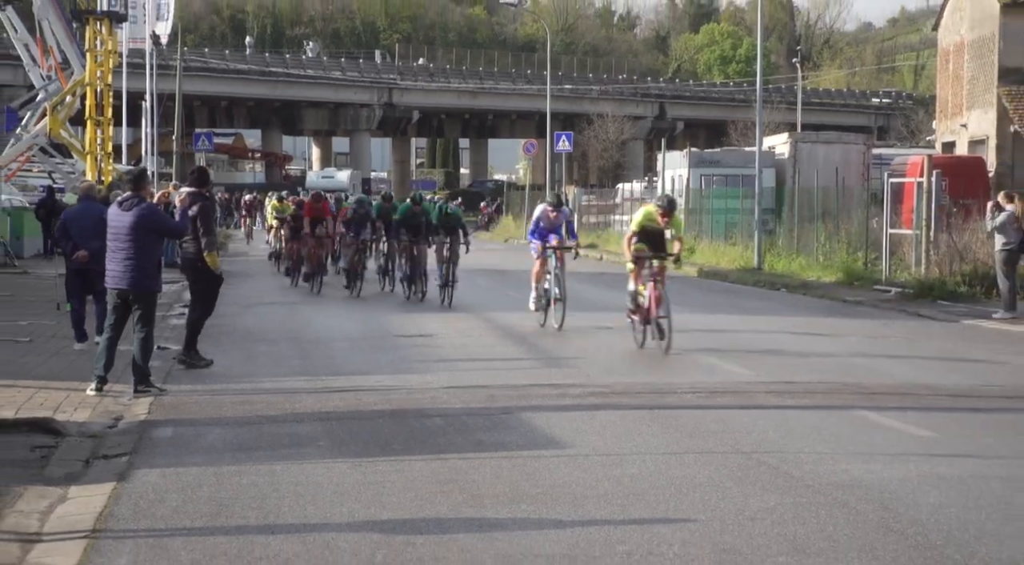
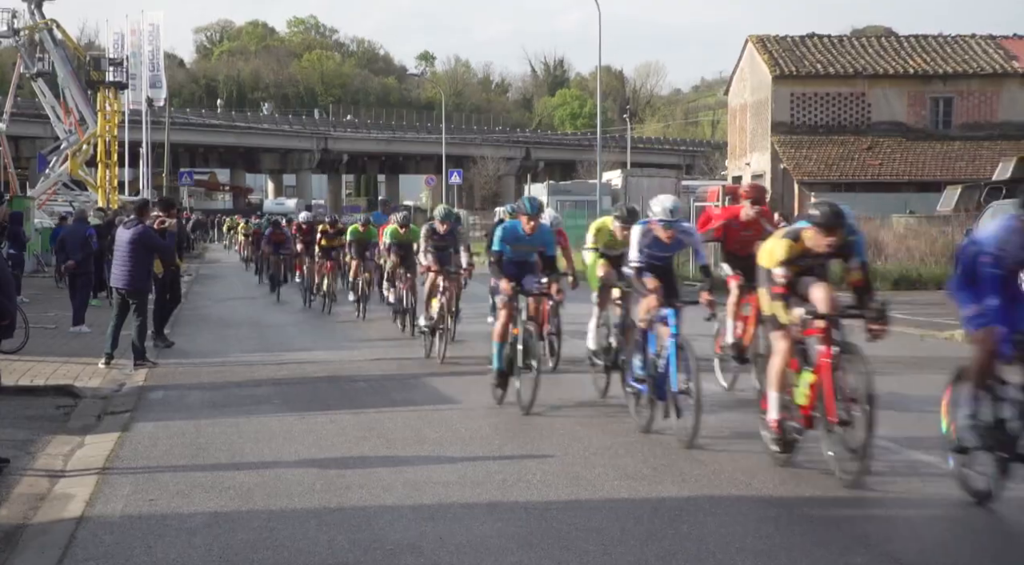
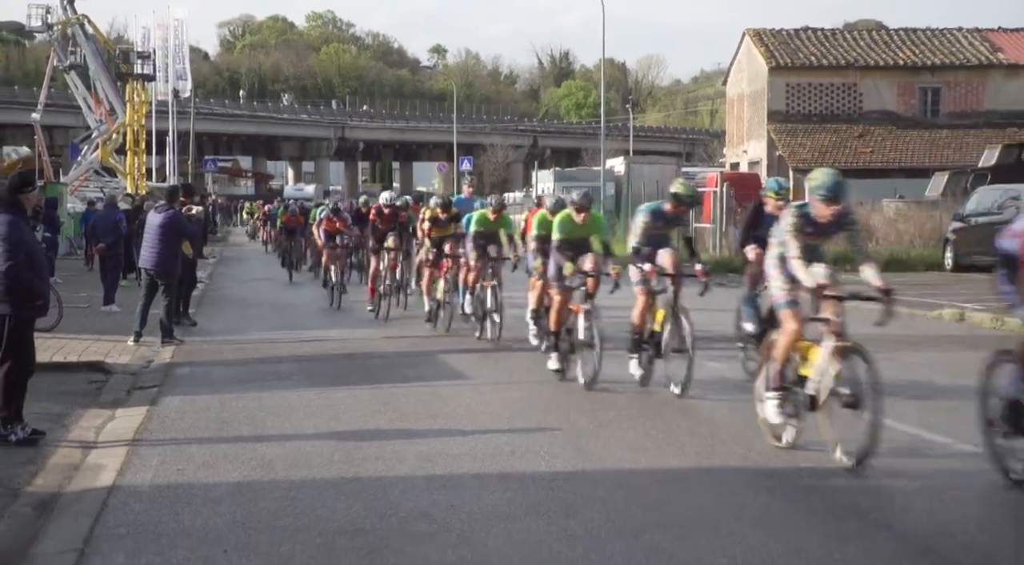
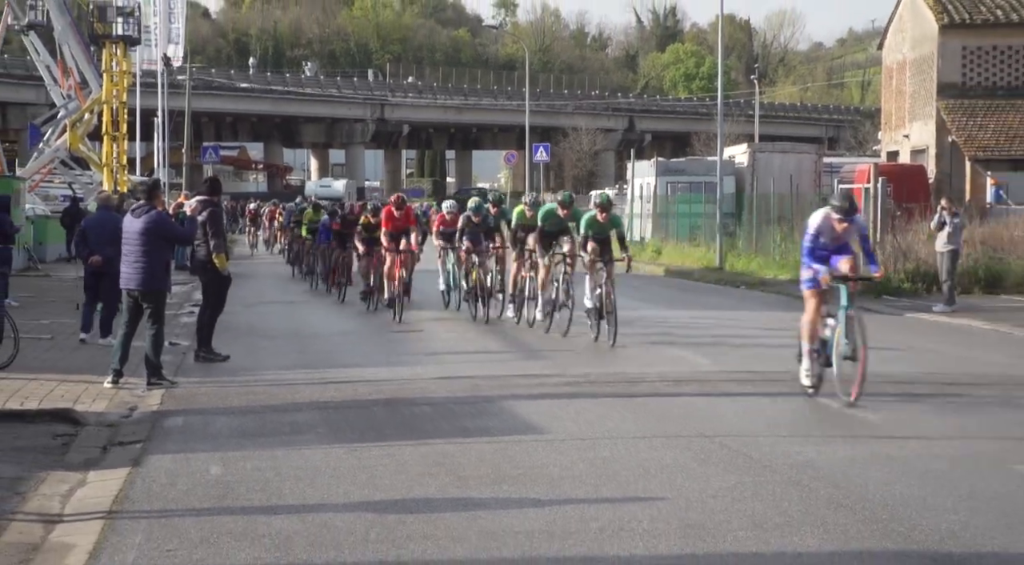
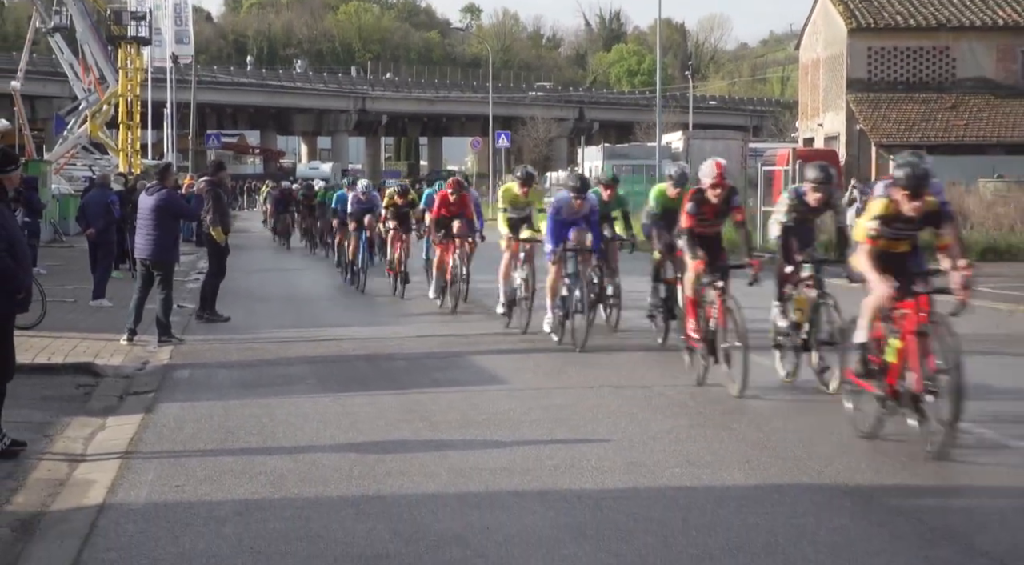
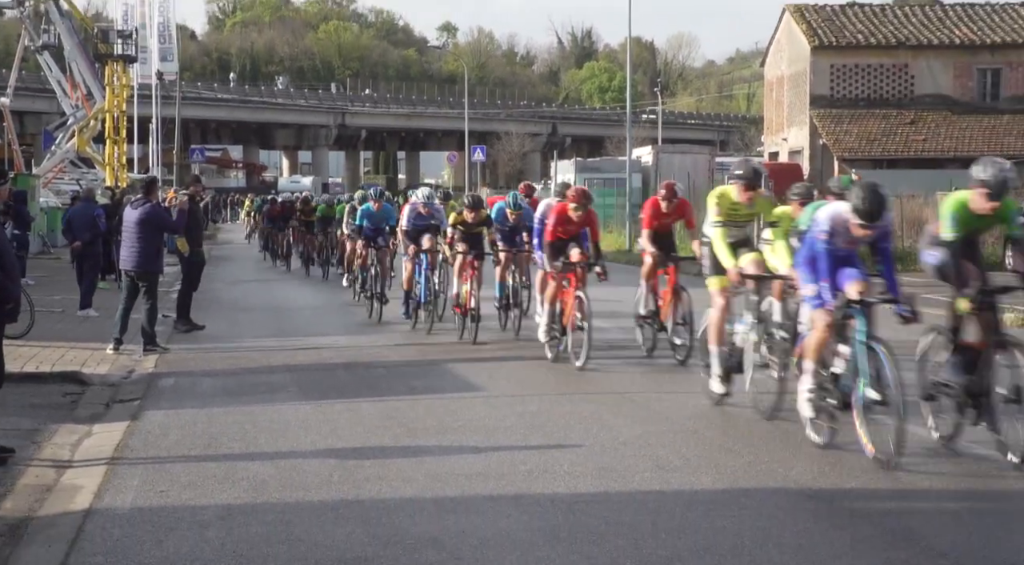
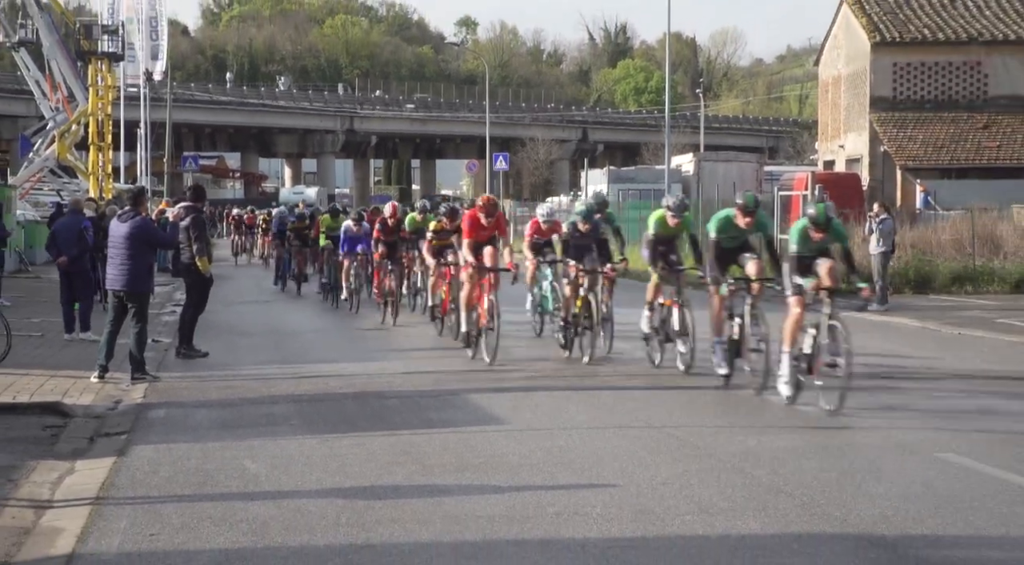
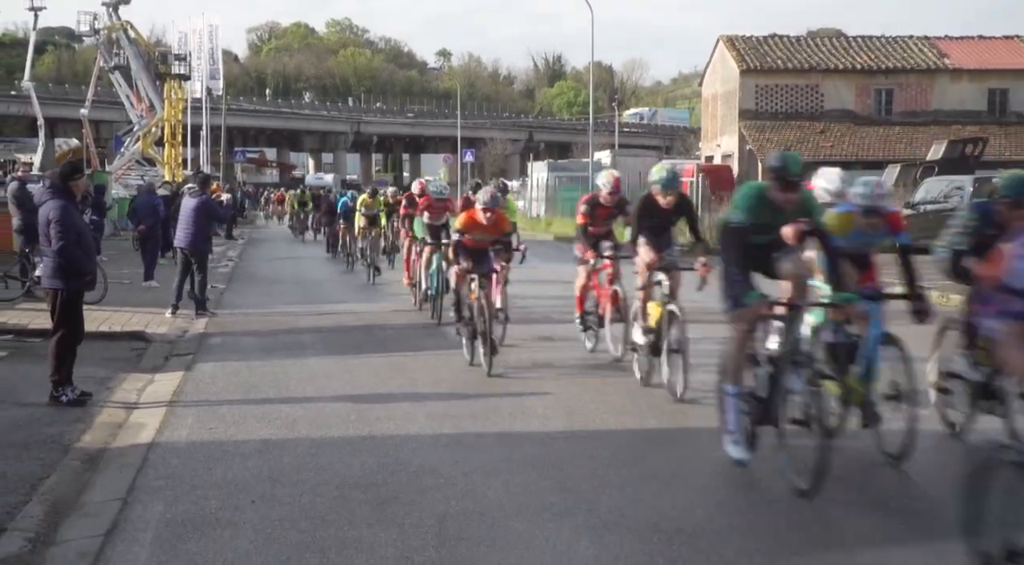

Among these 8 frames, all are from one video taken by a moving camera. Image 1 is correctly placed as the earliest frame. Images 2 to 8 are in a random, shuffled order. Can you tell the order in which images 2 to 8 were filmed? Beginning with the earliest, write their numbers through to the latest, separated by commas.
4, 7, 5, 6, 2, 3, 8
